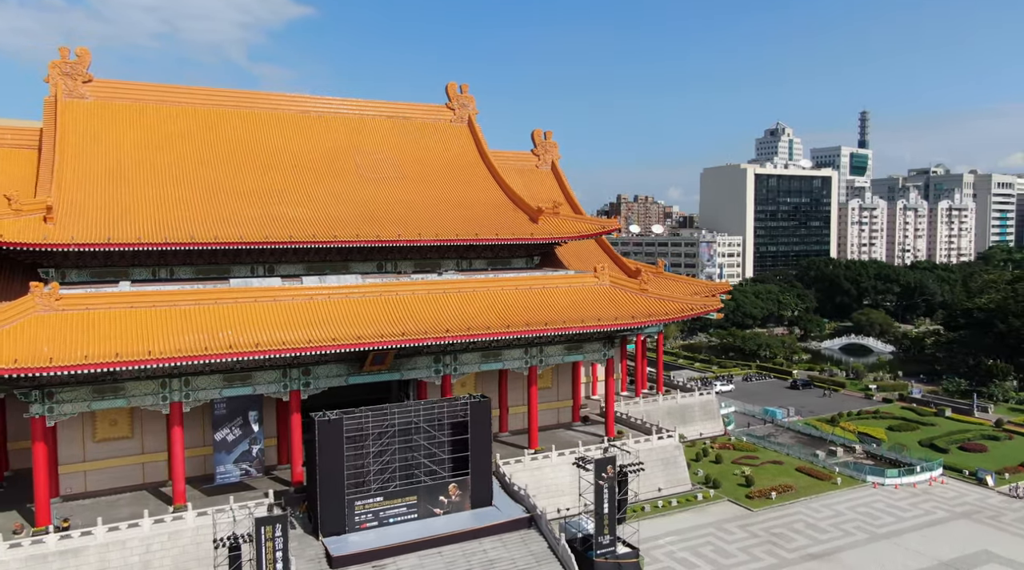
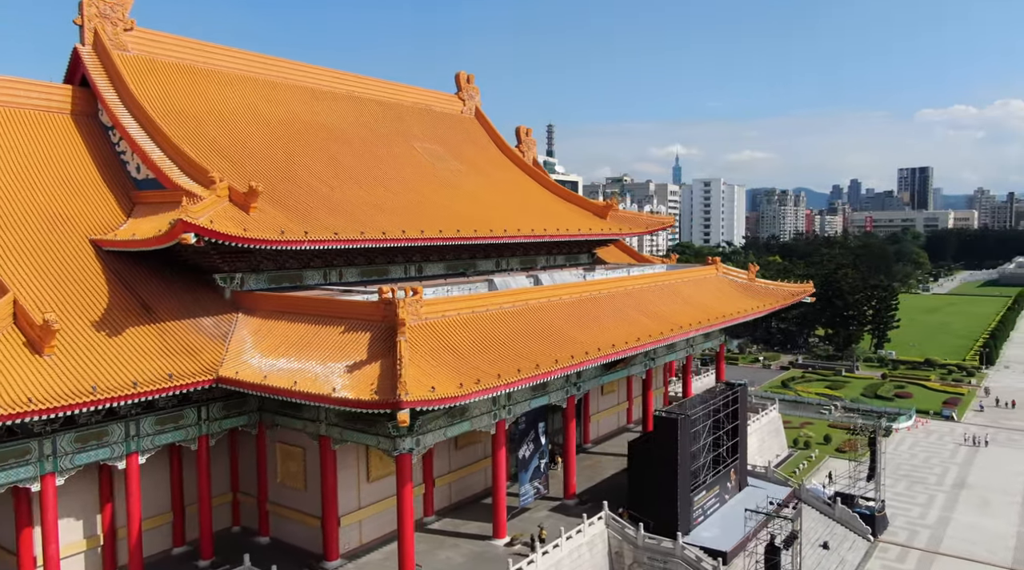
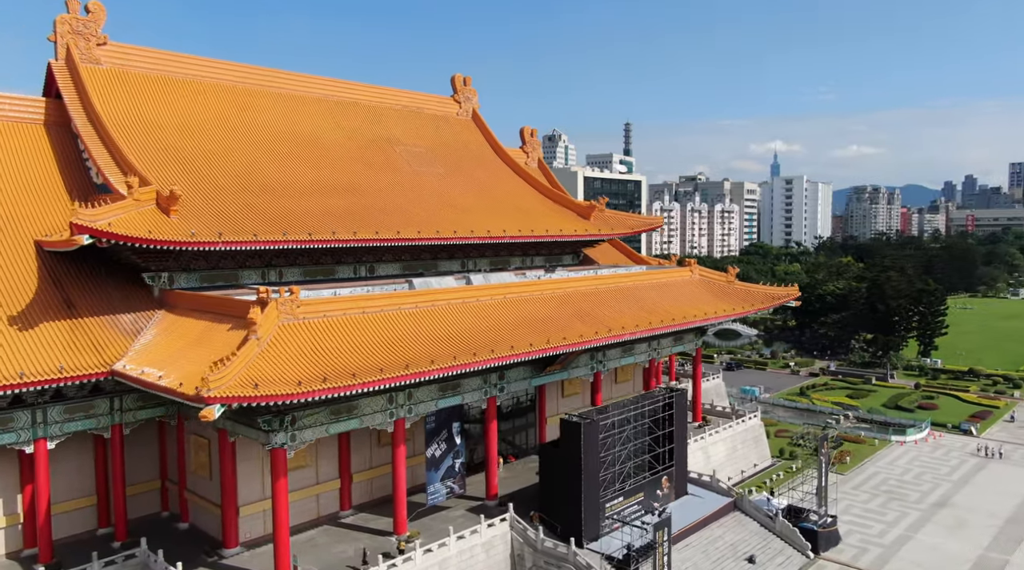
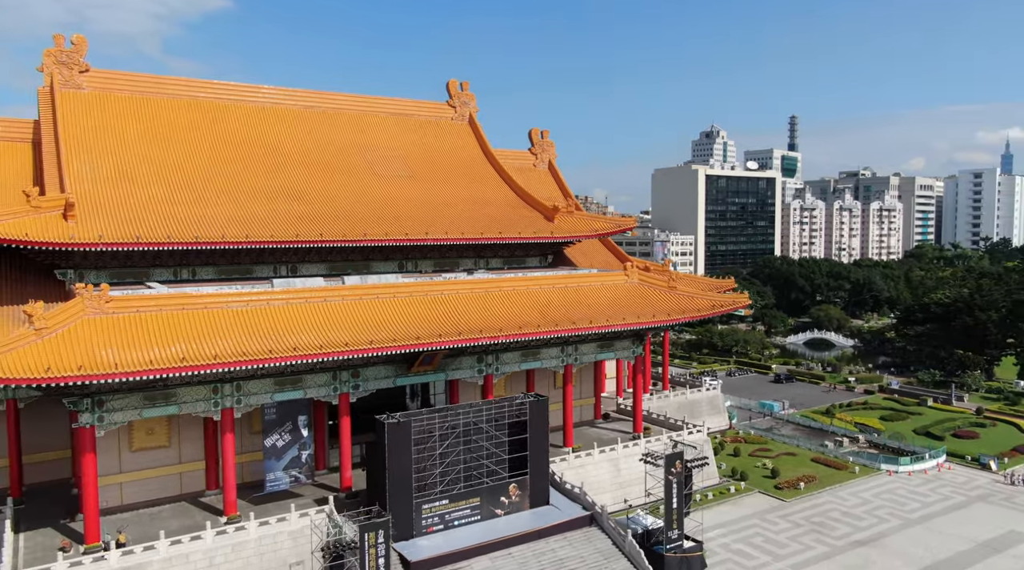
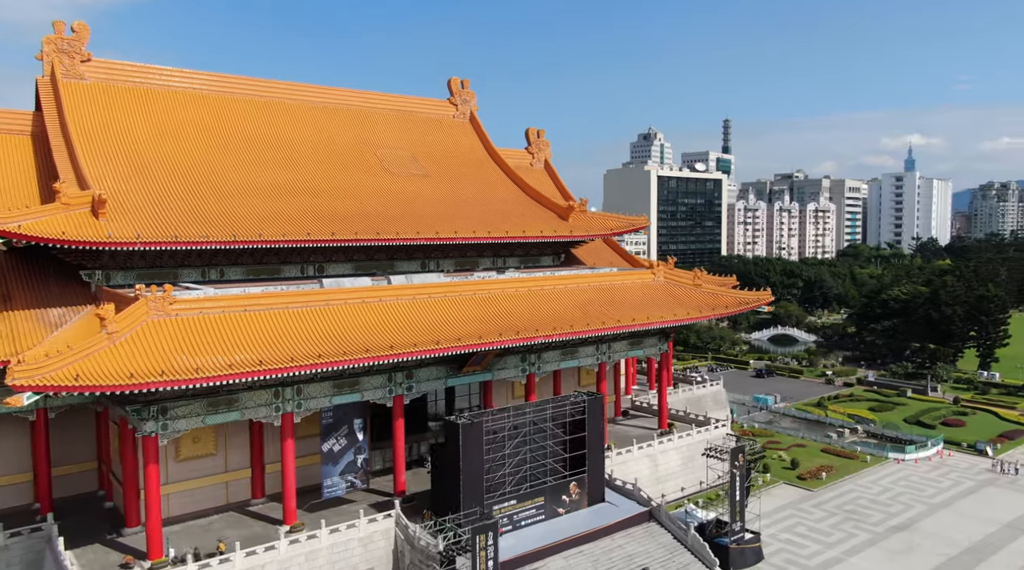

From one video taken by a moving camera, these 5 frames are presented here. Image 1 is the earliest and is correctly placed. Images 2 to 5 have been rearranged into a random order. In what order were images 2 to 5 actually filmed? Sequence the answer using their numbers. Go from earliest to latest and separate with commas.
4, 5, 3, 2
